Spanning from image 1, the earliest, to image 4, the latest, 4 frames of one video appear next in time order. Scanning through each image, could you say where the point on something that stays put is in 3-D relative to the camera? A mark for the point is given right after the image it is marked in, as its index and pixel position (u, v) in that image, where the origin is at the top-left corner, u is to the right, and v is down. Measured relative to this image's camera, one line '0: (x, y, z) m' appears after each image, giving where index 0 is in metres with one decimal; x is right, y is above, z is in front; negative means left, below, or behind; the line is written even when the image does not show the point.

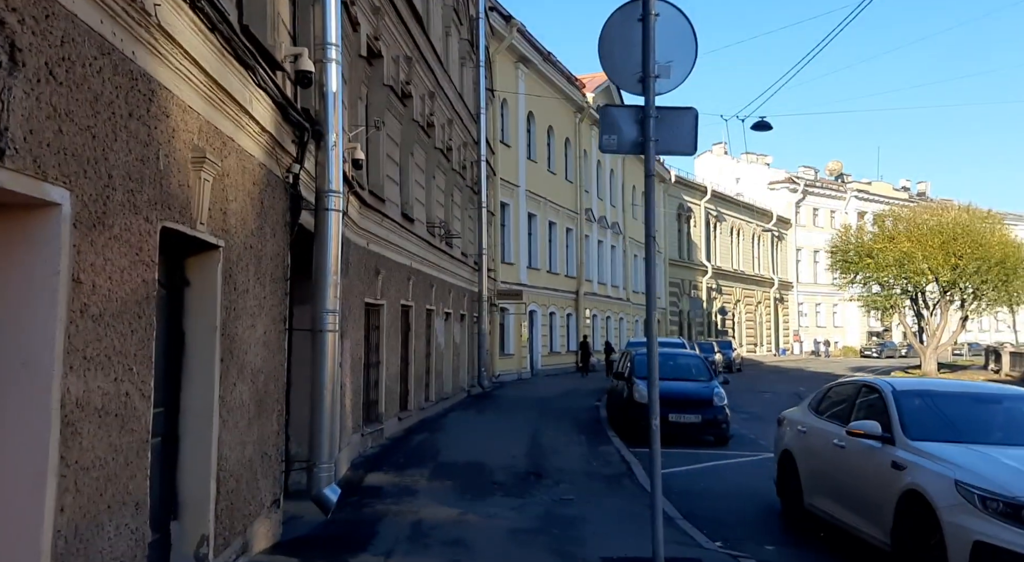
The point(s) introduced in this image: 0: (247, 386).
0: (-1.8, -0.7, +5.6) m
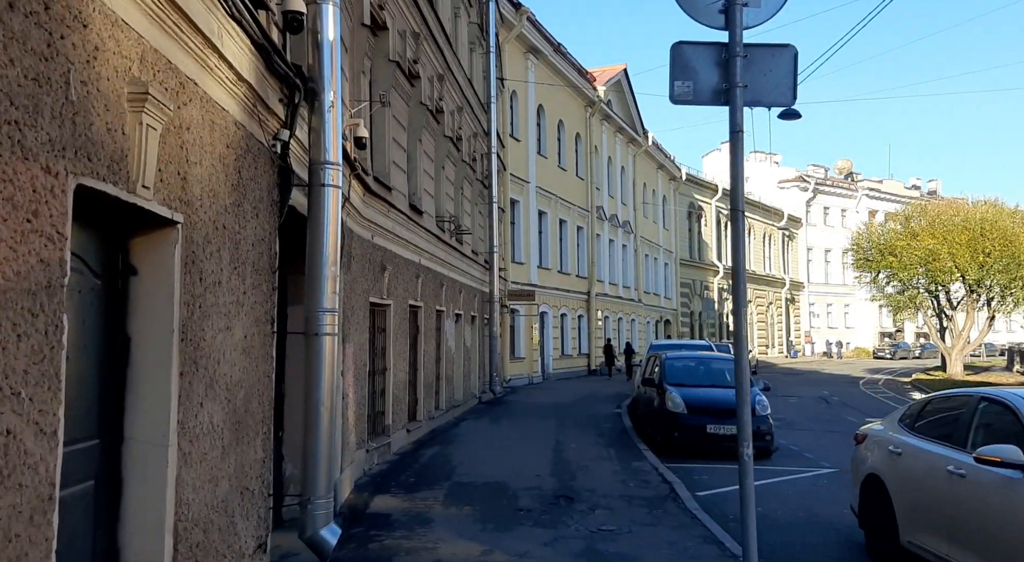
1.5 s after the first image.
0: (-1.6, -0.7, +4.4) m
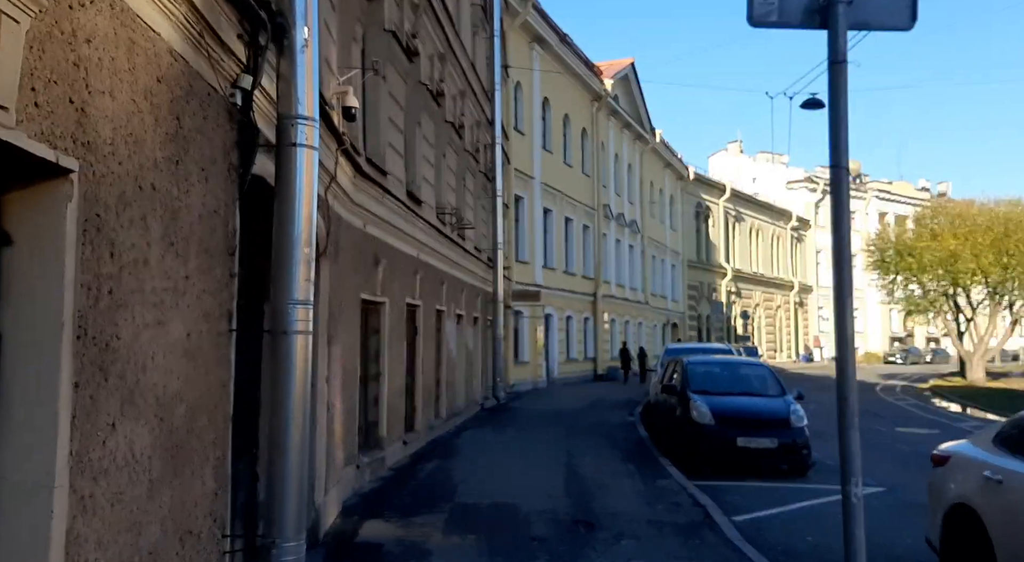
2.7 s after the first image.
0: (-1.5, -0.6, +3.3) m
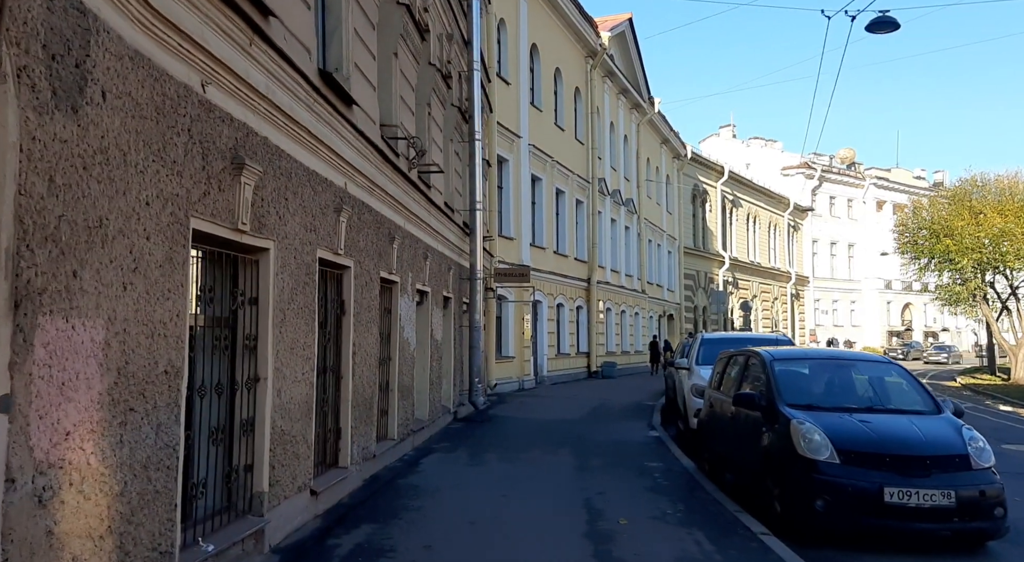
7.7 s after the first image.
0: (-1.4, -0.1, -1.3) m
